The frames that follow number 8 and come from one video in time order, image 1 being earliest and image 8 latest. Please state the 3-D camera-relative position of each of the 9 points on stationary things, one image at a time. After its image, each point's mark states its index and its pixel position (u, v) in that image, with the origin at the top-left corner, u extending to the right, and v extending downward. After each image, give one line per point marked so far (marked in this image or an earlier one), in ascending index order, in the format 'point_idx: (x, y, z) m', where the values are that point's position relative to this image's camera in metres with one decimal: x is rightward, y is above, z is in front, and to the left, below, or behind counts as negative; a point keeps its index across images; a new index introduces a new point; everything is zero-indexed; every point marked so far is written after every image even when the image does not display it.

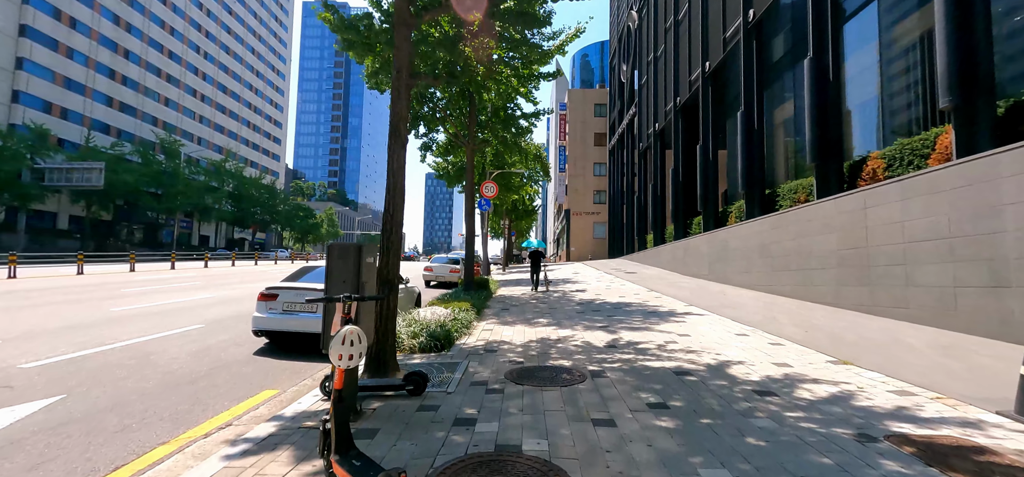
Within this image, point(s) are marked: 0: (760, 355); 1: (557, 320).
0: (+3.5, -1.6, +5.9) m
1: (+1.0, -1.8, +8.9) m
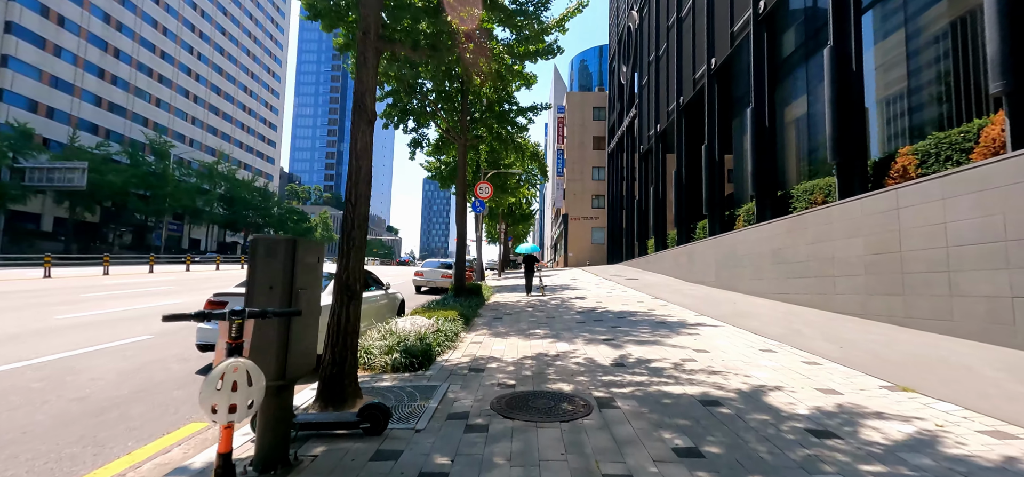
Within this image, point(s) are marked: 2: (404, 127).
0: (+3.4, -1.6, +4.9) m
1: (+0.8, -1.8, +7.9) m
2: (-3.5, +3.6, +13.3) m
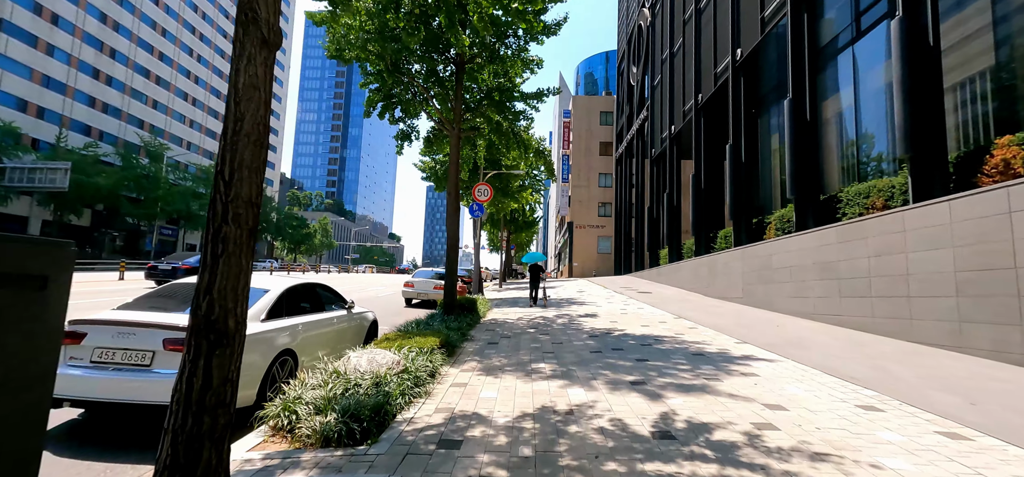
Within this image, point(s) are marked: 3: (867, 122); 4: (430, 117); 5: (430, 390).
0: (+3.3, -1.7, +3.1) m
1: (+0.8, -1.9, +6.1) m
2: (-3.5, +3.4, +11.7) m
3: (+10.1, +3.3, +11.7) m
4: (-2.3, +3.4, +11.7) m
5: (-1.0, -1.8, +5.0) m
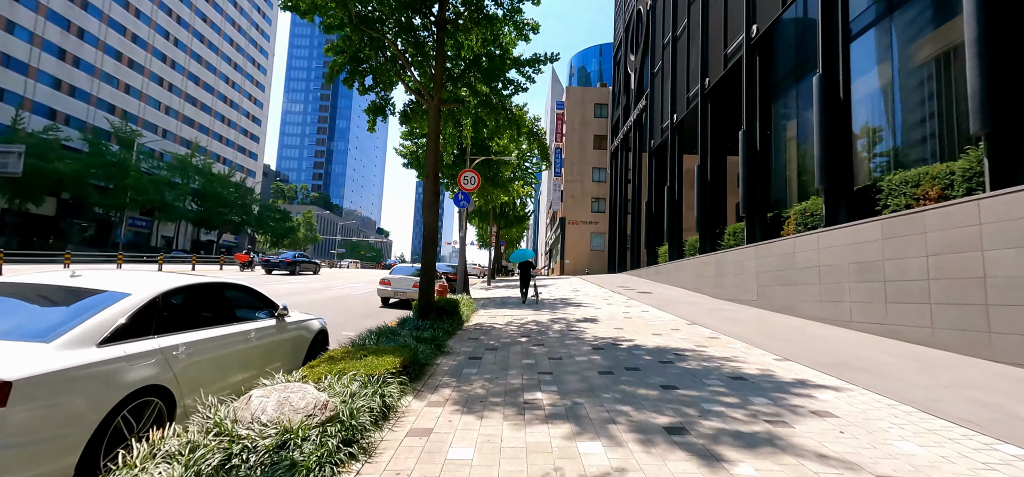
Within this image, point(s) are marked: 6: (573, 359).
0: (+3.2, -1.6, +1.5) m
1: (+0.6, -1.8, +4.5) m
2: (-3.7, +3.6, +9.9) m
3: (+9.9, +3.4, +10.3) m
4: (-2.5, +3.7, +10.0) m
5: (-1.1, -1.7, +3.3) m
6: (+0.9, -1.9, +6.4) m
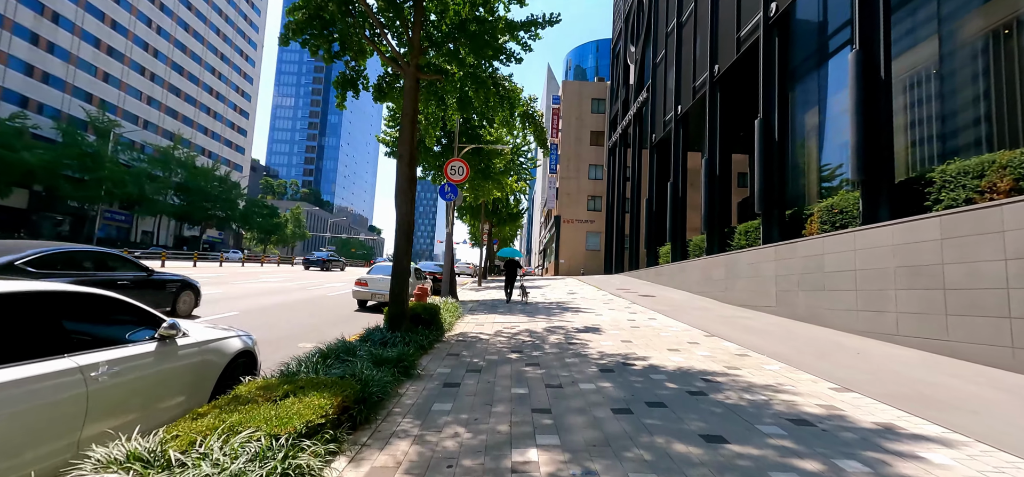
0: (+3.2, -1.6, +0.2) m
1: (+0.5, -1.7, +3.1) m
2: (-3.8, +3.8, +8.4) m
3: (+9.7, +3.4, +9.0) m
4: (-2.7, +3.8, +8.5) m
5: (-1.2, -1.6, +1.9) m
6: (+0.8, -1.8, +5.0) m
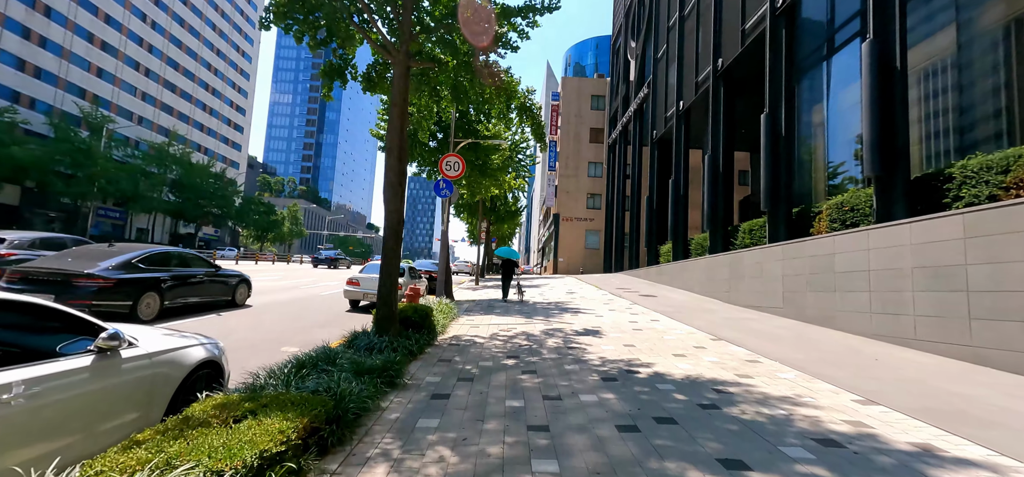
0: (+3.1, -1.6, -0.3) m
1: (+0.4, -1.7, +2.6) m
2: (-3.9, +3.8, +8.0) m
3: (+9.6, +3.4, +8.6) m
4: (-2.8, +3.8, +8.1) m
5: (-1.3, -1.6, +1.5) m
6: (+0.7, -1.8, +4.6) m
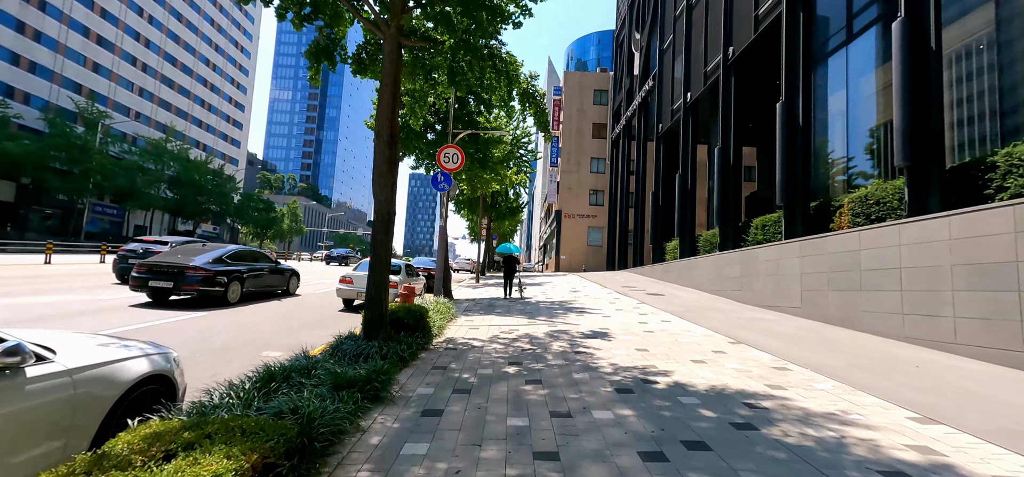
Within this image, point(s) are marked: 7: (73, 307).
0: (+3.1, -1.6, -0.9) m
1: (+0.5, -1.6, +2.0) m
2: (-3.9, +3.9, +7.3) m
3: (+9.7, +3.5, +7.9) m
4: (-2.7, +3.9, +7.4) m
5: (-1.3, -1.5, +0.9) m
6: (+0.7, -1.7, +4.0) m
7: (-9.8, -1.5, +9.3) m
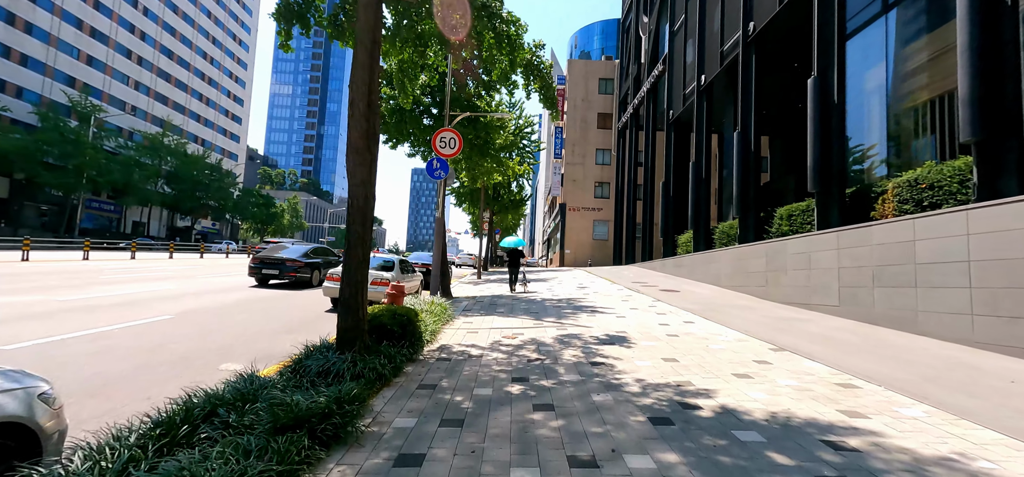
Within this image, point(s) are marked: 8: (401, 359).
0: (+3.1, -1.5, -2.0) m
1: (+0.5, -1.5, +1.0) m
2: (-3.8, +4.0, +6.2) m
3: (+9.7, +3.7, +6.7) m
4: (-2.7, +4.0, +6.3) m
5: (-1.3, -1.5, -0.2) m
6: (+0.8, -1.6, +2.9) m
7: (-9.7, -1.4, +8.3) m
8: (-1.4, -1.5, +5.2) m
